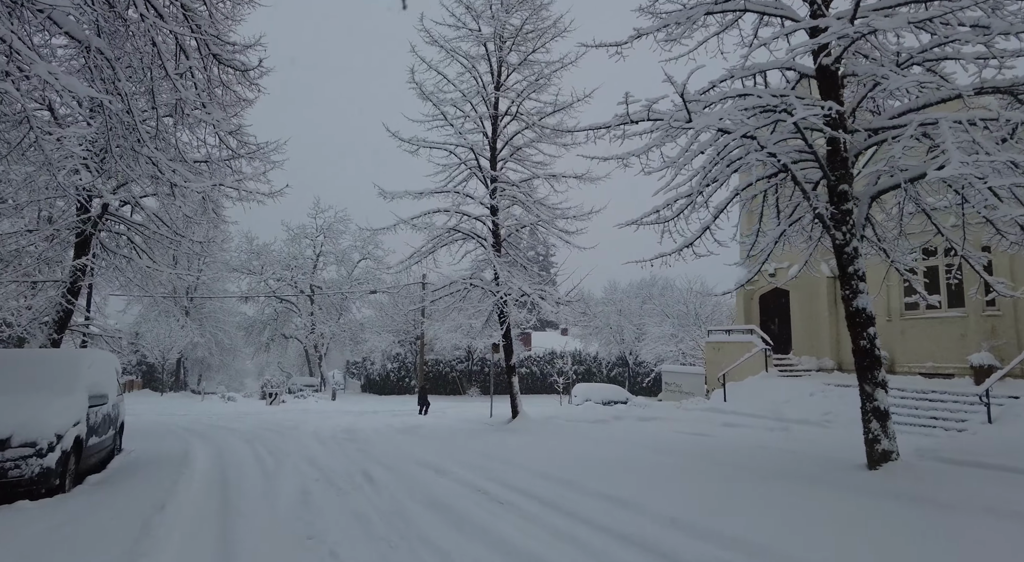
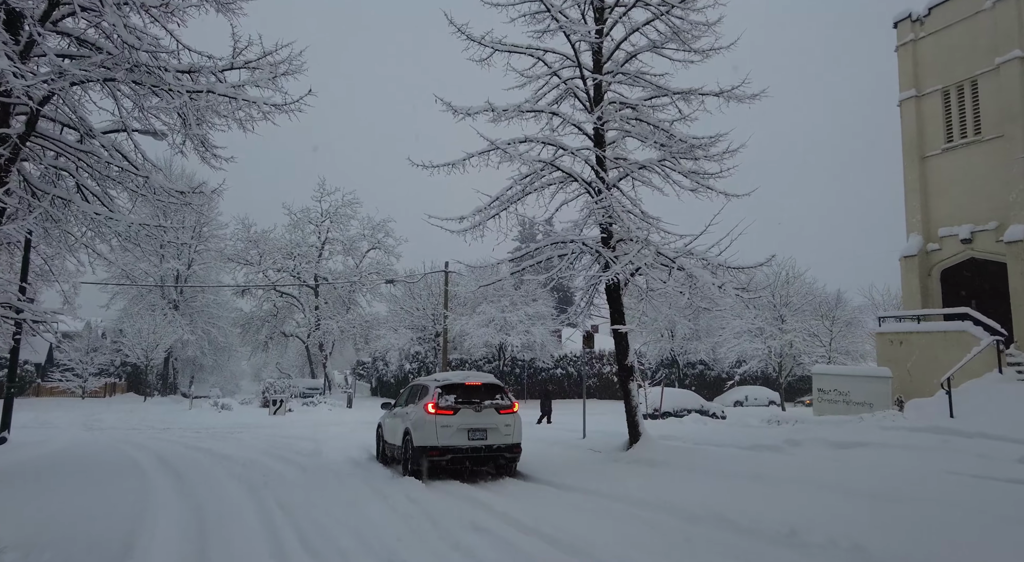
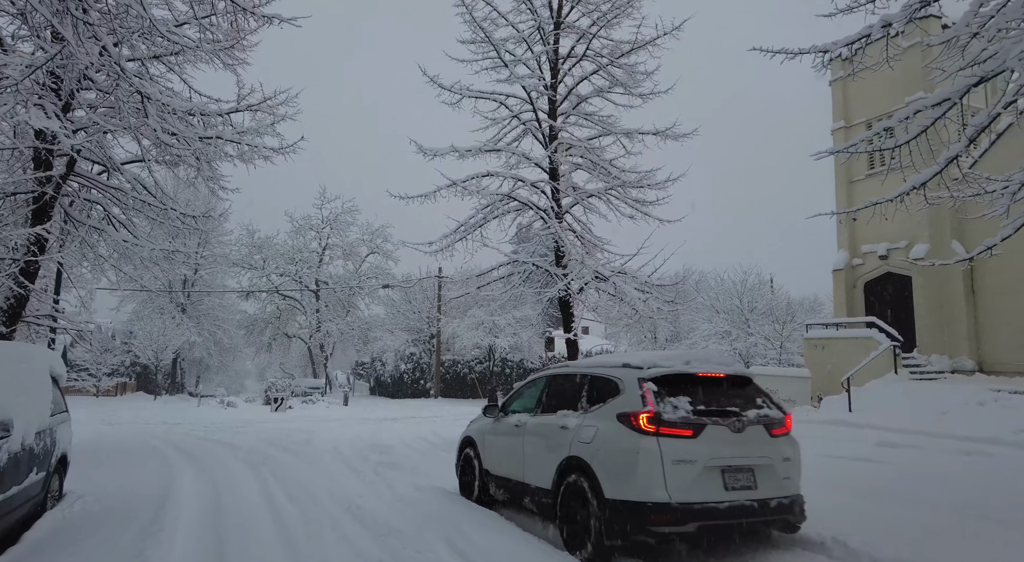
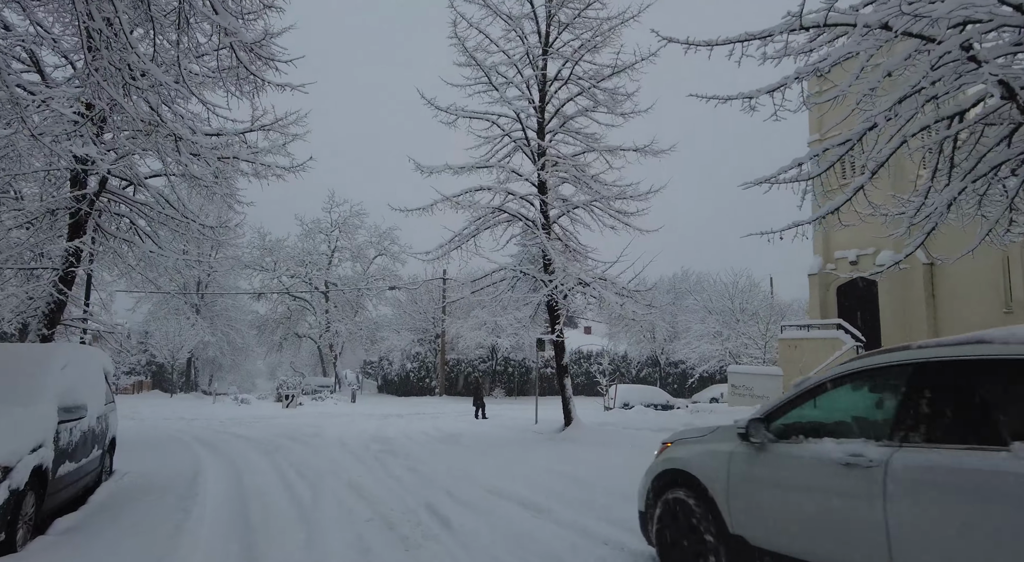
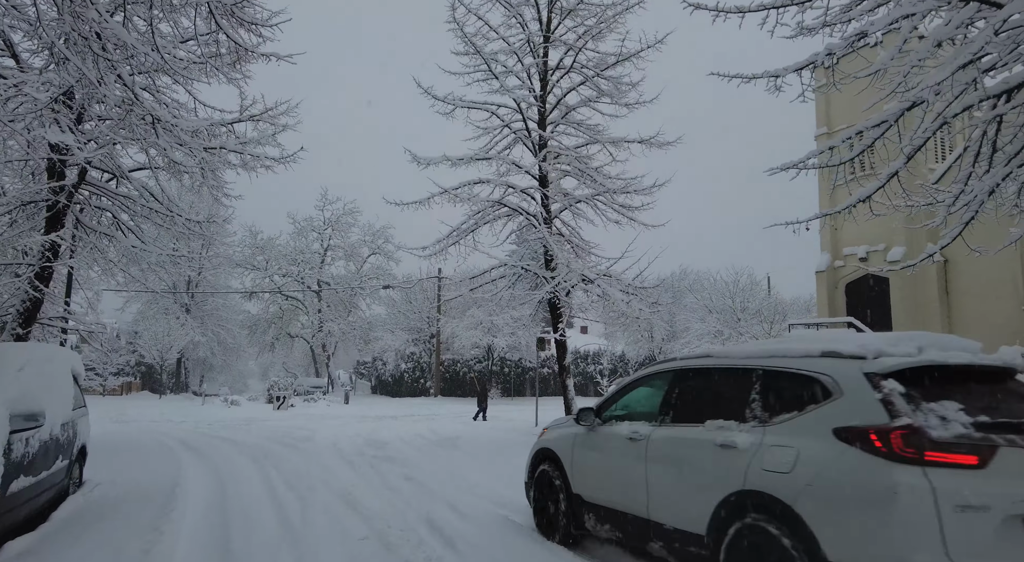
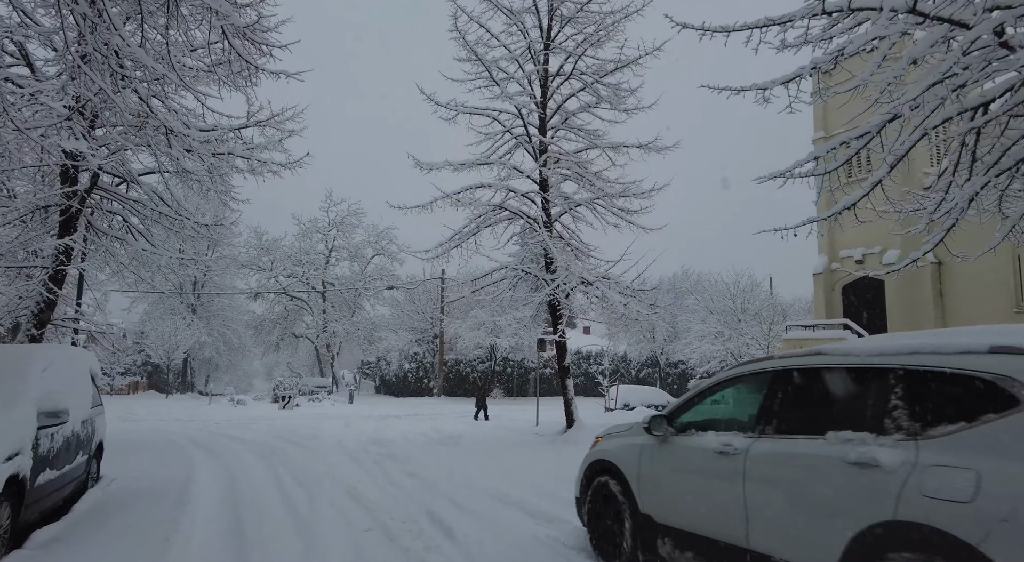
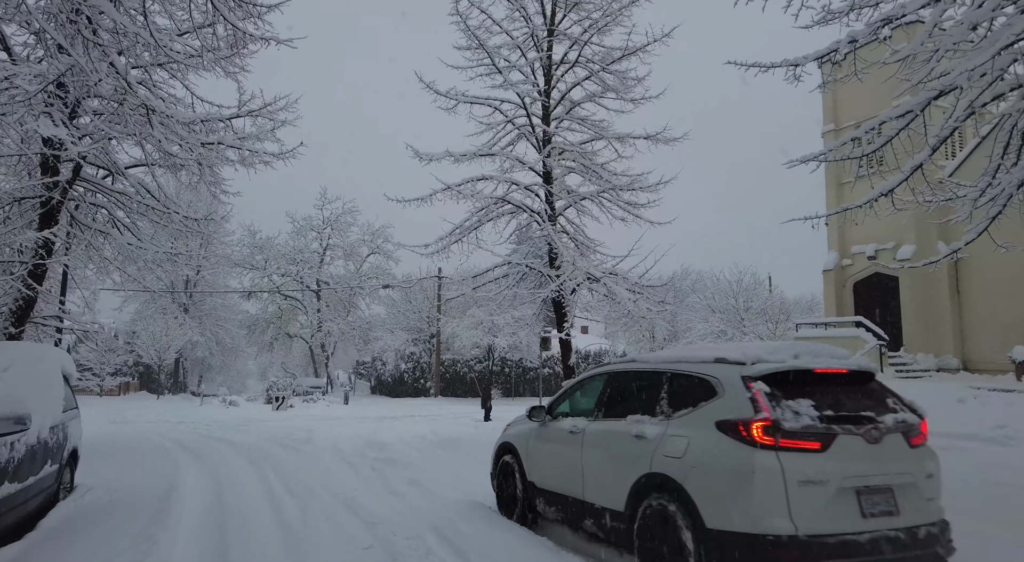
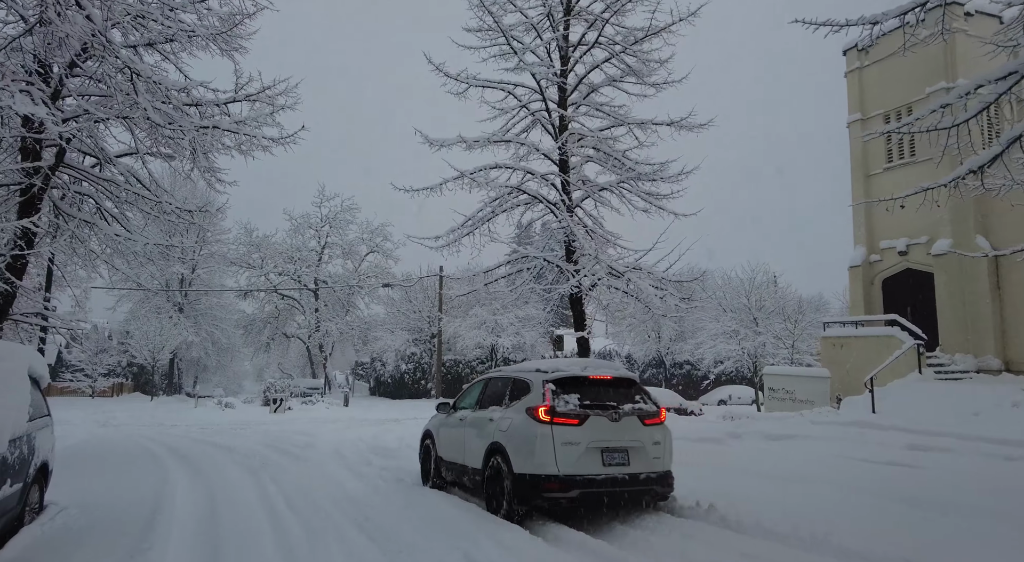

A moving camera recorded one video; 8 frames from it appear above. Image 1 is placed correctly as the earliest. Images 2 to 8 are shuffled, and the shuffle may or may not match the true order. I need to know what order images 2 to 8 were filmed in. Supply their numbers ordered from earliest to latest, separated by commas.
4, 6, 5, 7, 3, 8, 2
